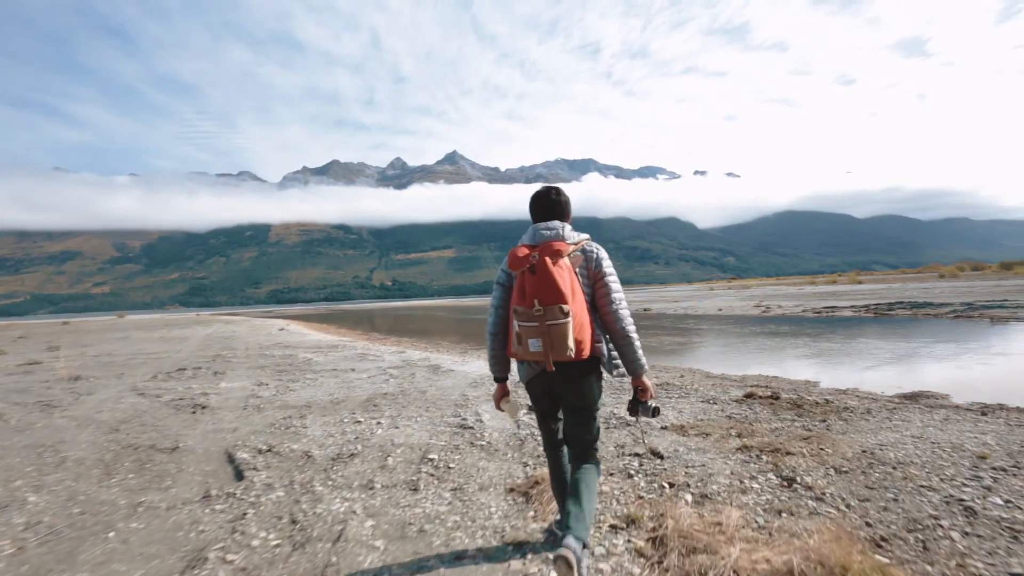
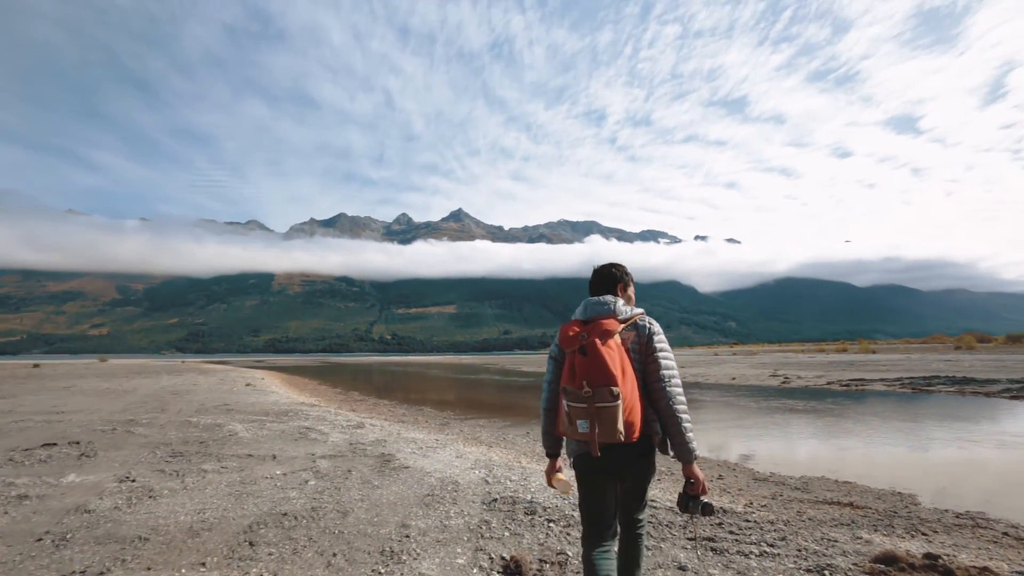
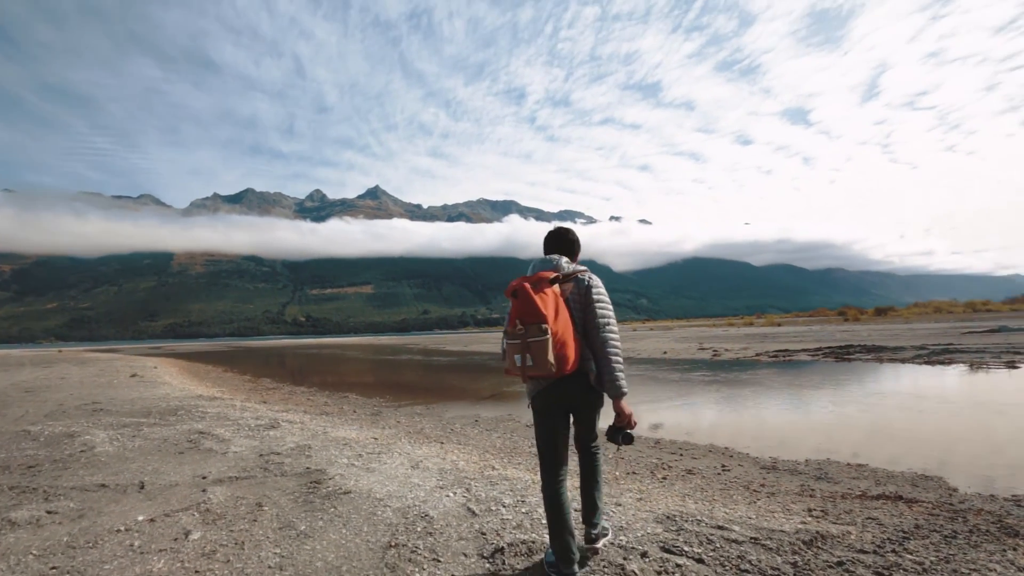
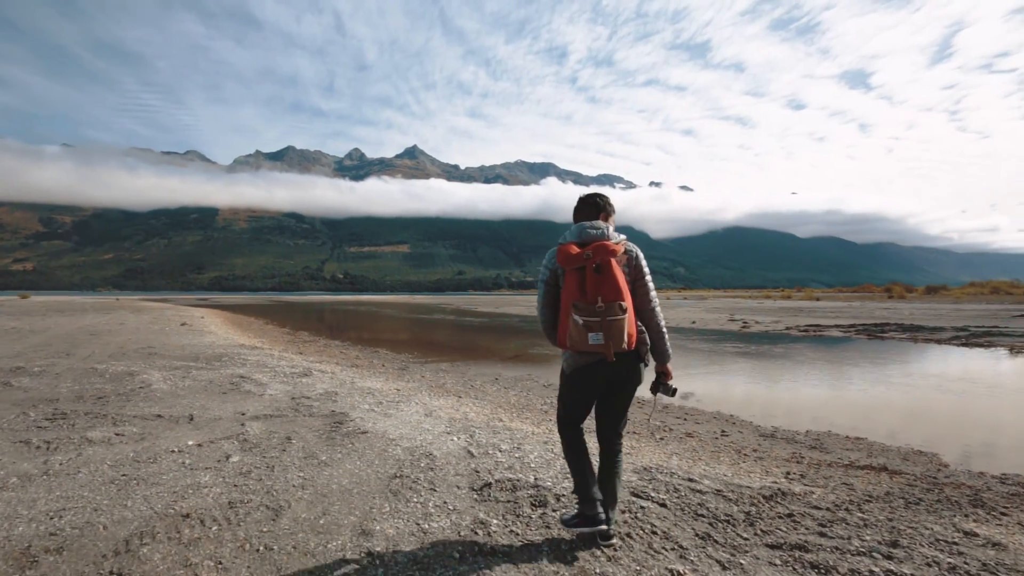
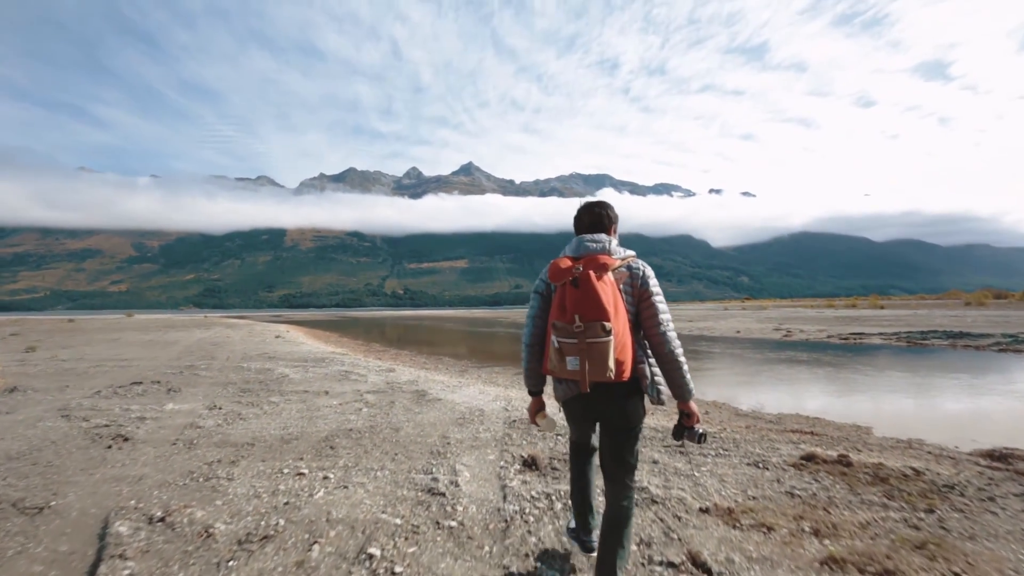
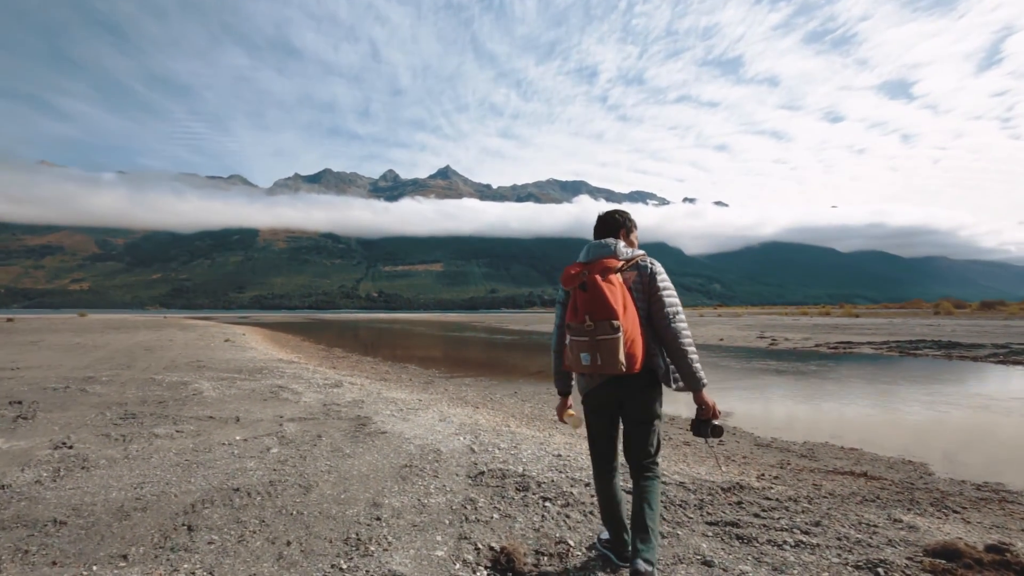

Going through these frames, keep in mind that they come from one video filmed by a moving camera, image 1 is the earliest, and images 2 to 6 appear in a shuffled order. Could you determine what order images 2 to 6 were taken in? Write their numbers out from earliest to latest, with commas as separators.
5, 2, 6, 4, 3
